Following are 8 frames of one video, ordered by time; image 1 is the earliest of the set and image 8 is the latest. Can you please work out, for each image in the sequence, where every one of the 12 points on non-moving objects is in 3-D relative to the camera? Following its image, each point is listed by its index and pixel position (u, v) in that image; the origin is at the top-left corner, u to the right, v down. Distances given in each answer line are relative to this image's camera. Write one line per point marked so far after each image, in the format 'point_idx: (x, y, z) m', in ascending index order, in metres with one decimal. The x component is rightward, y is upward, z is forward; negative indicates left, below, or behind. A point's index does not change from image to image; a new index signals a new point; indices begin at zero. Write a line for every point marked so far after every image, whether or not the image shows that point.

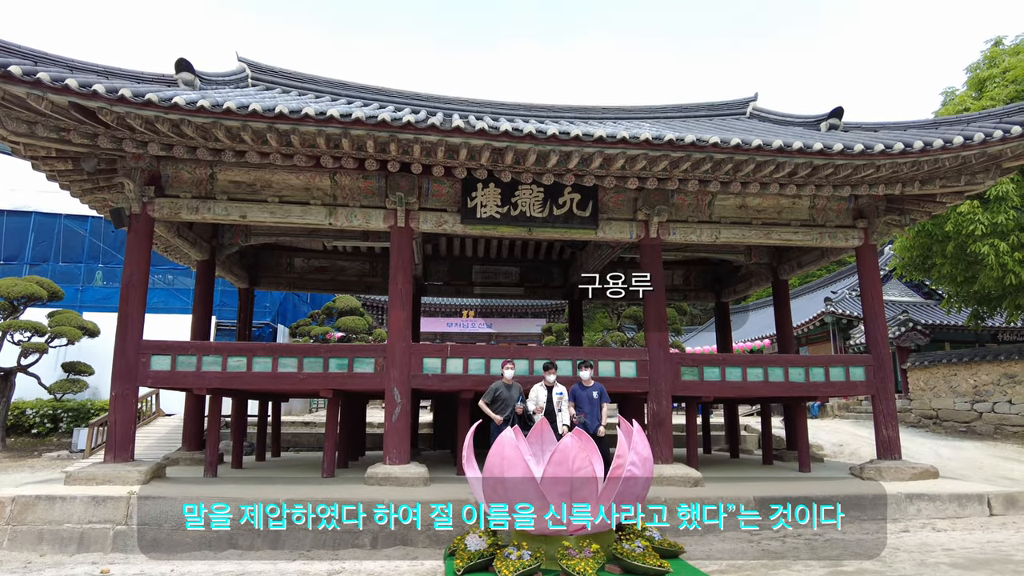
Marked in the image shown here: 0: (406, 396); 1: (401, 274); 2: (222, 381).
0: (-1.4, -1.4, +8.6) m
1: (-1.5, +0.2, +8.9) m
2: (-3.7, -1.2, +8.5) m
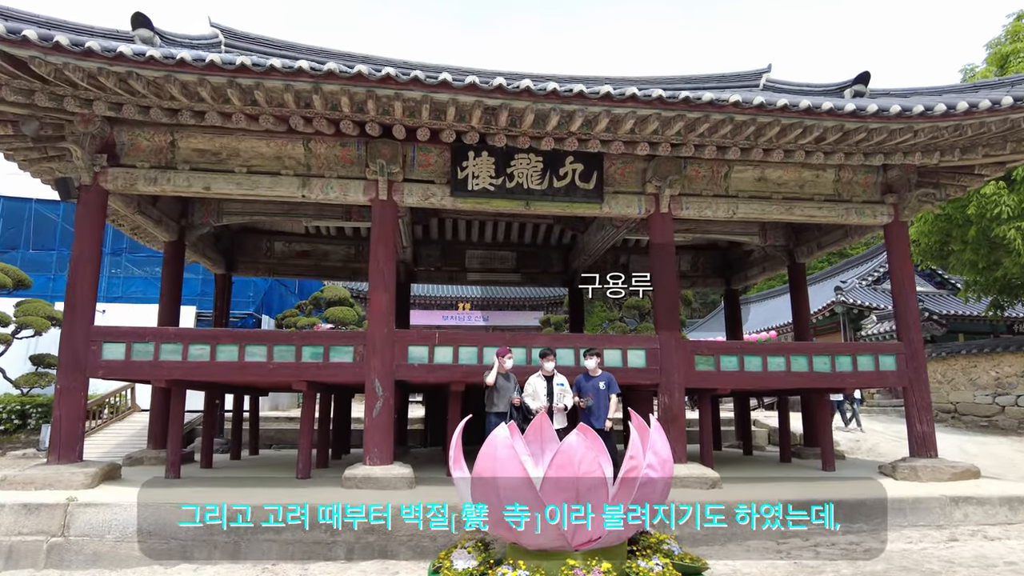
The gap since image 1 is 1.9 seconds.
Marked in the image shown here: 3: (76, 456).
0: (-1.4, -1.2, +7.7) m
1: (-1.6, +0.5, +8.0) m
2: (-3.8, -1.0, +7.6) m
3: (-4.9, -1.9, +7.3) m
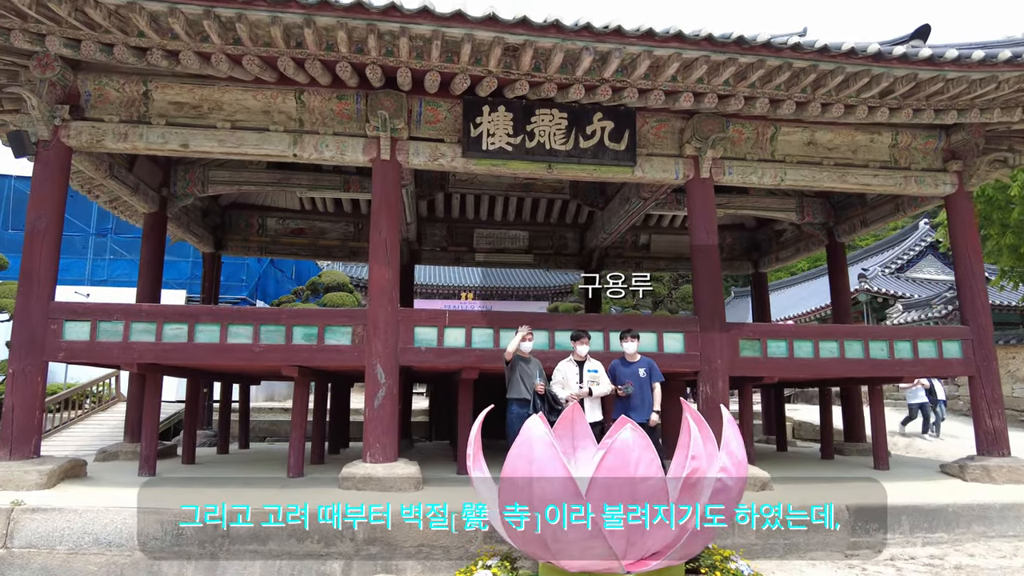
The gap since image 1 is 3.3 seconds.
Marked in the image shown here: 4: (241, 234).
0: (-1.2, -0.9, +6.7) m
1: (-1.3, +0.8, +7.0) m
2: (-3.6, -0.7, +6.6) m
3: (-4.7, -1.6, +6.4) m
4: (-4.8, +0.9, +11.7) m
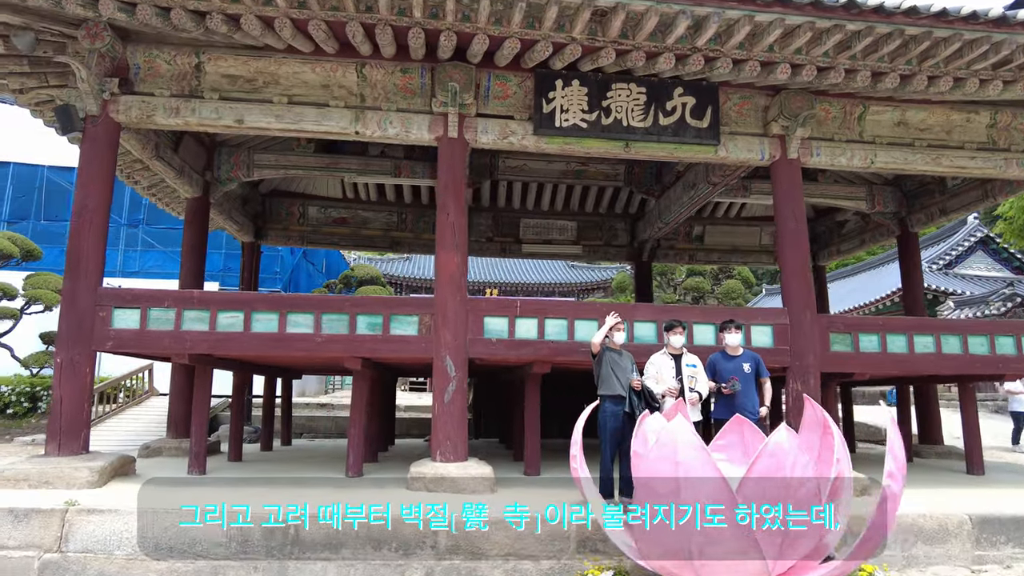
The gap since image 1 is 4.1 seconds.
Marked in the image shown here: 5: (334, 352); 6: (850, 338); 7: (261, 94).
0: (-0.5, -0.8, +6.3) m
1: (-0.6, +0.9, +6.5) m
2: (-2.8, -0.5, +6.1) m
3: (-3.9, -1.4, +6.0) m
4: (-4.0, +1.1, +11.3) m
5: (-1.7, -0.6, +6.2) m
6: (+3.6, -0.5, +7.1) m
7: (-2.5, +2.0, +6.6) m
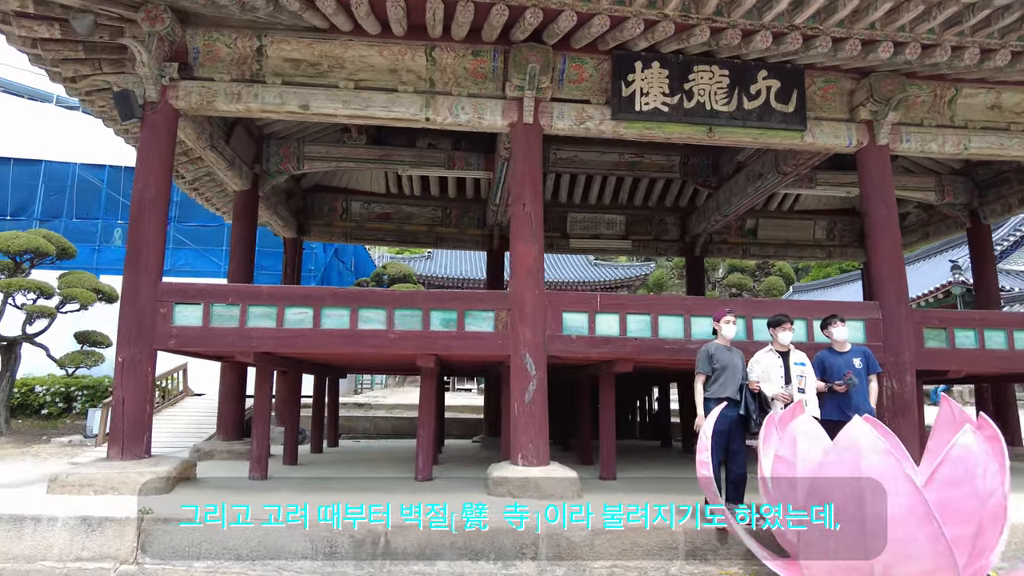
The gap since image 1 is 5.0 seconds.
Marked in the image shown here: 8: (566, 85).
0: (+0.3, -0.7, +5.9) m
1: (+0.2, +0.9, +6.1) m
2: (-2.1, -0.5, +5.8) m
3: (-3.2, -1.4, +5.7) m
4: (-3.1, +1.2, +11.0) m
5: (-0.9, -0.6, +5.9) m
6: (+4.4, -0.5, +6.6) m
7: (-1.8, +2.0, +6.3) m
8: (+0.5, +2.0, +6.4) m
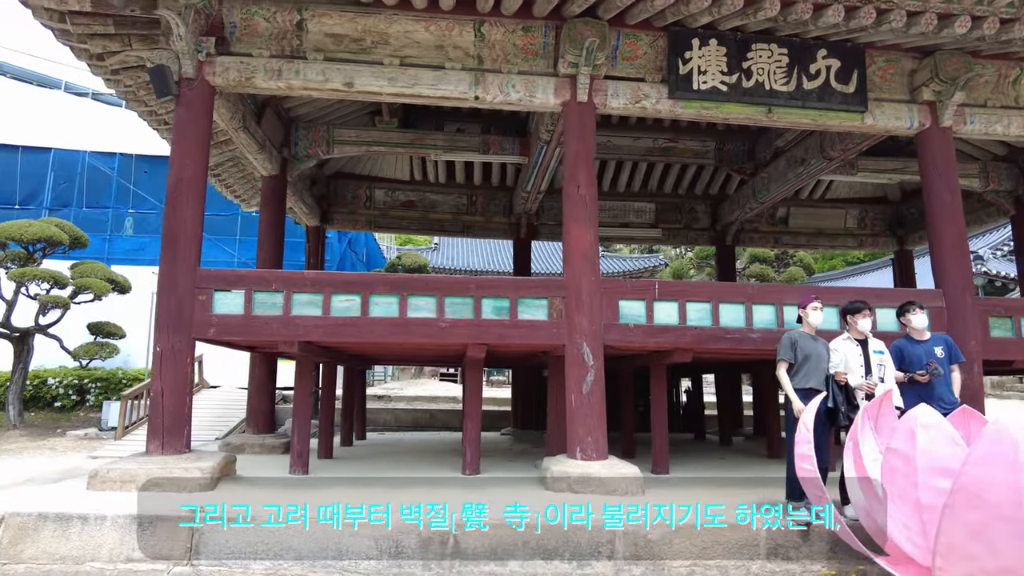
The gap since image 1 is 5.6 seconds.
0: (+0.8, -0.6, +5.6) m
1: (+0.6, +1.1, +5.9) m
2: (-1.6, -0.4, +5.6) m
3: (-2.7, -1.3, +5.4) m
4: (-2.7, +1.3, +10.7) m
5: (-0.5, -0.4, +5.6) m
6: (+4.9, -0.3, +6.4) m
7: (-1.3, +2.1, +6.0) m
8: (+1.0, +2.1, +6.1) m
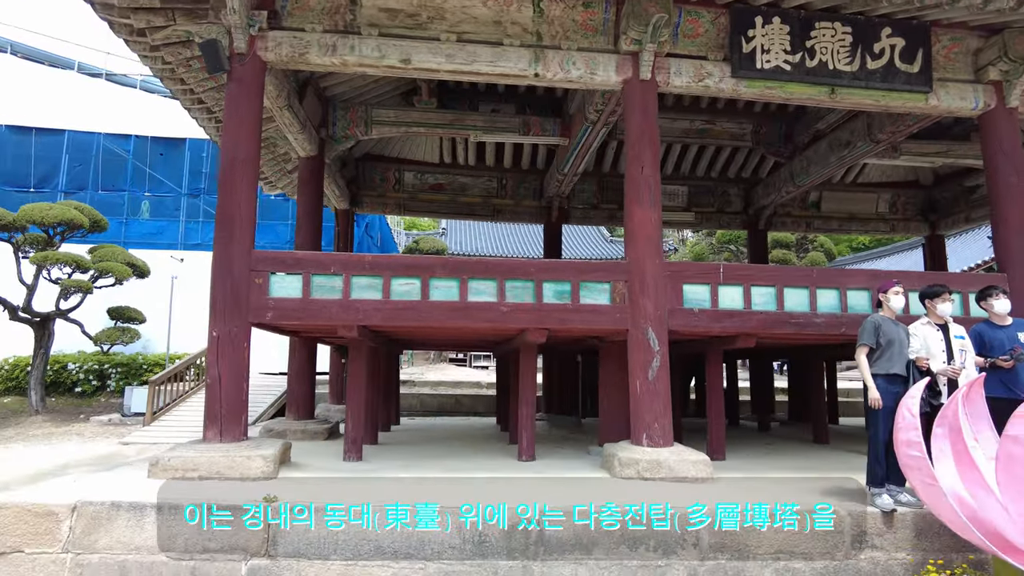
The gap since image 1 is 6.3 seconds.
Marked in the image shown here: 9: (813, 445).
0: (+1.3, -0.4, +5.5) m
1: (+1.2, +1.2, +5.7) m
2: (-1.1, -0.2, +5.4) m
3: (-2.2, -1.1, +5.3) m
4: (-2.2, +1.6, +10.5) m
5: (+0.1, -0.3, +5.5) m
6: (+5.4, -0.2, +6.3) m
7: (-0.8, +2.3, +5.8) m
8: (+1.5, +2.3, +5.9) m
9: (+3.5, -1.8, +7.6) m
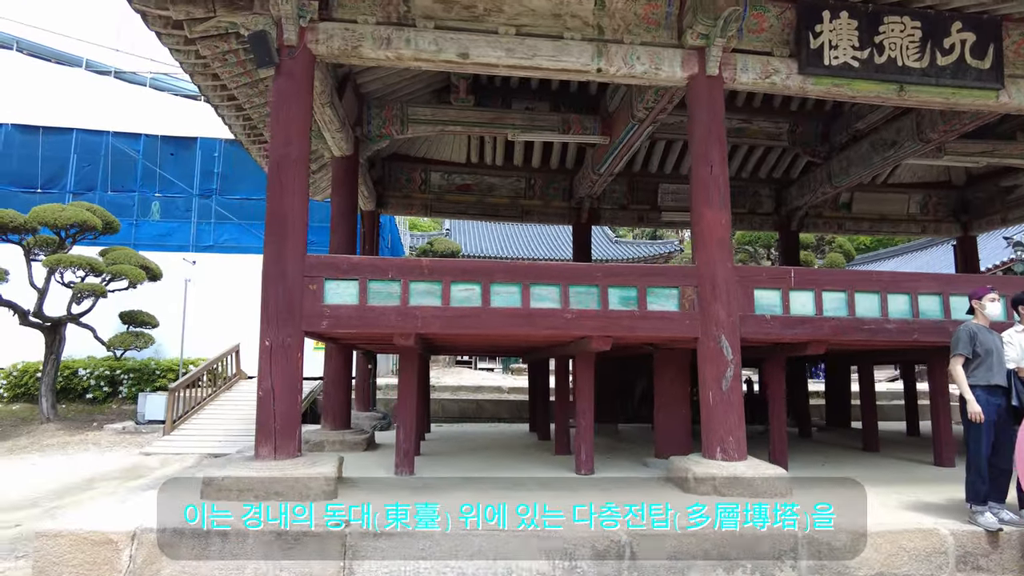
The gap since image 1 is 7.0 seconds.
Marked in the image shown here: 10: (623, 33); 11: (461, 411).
0: (+1.8, -0.5, +5.3) m
1: (+1.7, +1.2, +5.4) m
2: (-0.5, -0.3, +5.1) m
3: (-1.6, -1.2, +5.0) m
4: (-1.7, +1.5, +10.2) m
5: (+0.6, -0.3, +5.2) m
6: (+5.9, -0.2, +6.1) m
7: (-0.3, +2.2, +5.5) m
8: (+2.1, +2.2, +5.7) m
9: (+4.0, -1.9, +7.4) m
10: (+1.0, +2.2, +5.6) m
11: (-0.9, -2.3, +12.3) m
